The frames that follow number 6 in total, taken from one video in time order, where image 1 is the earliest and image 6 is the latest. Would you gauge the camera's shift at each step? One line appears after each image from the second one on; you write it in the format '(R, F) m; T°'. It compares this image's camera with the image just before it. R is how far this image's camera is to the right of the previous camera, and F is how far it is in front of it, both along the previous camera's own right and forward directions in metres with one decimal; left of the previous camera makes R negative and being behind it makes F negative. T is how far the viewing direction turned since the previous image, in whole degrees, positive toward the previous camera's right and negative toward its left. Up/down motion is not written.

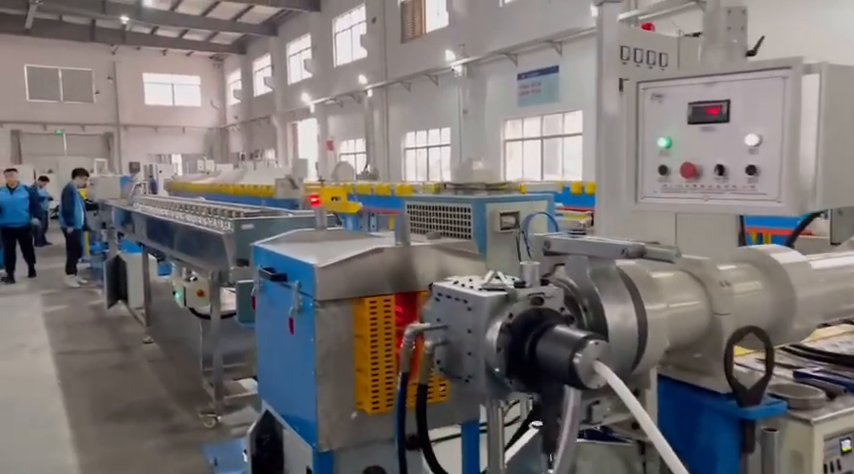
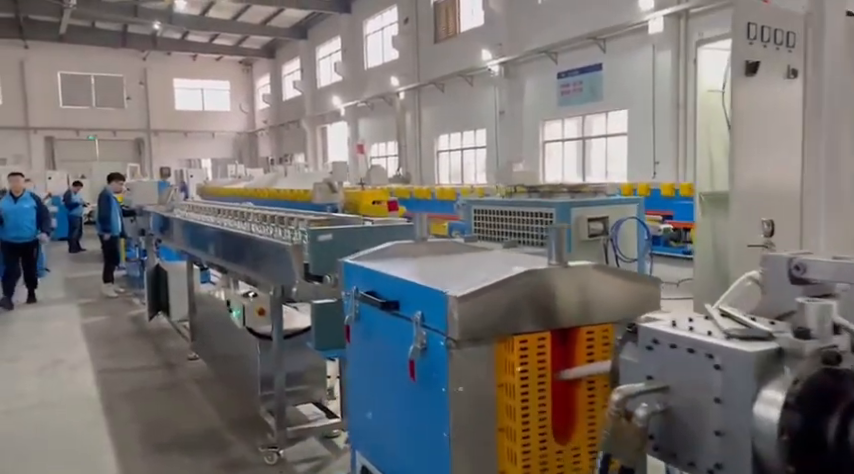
(-0.2, +0.2) m; -2°
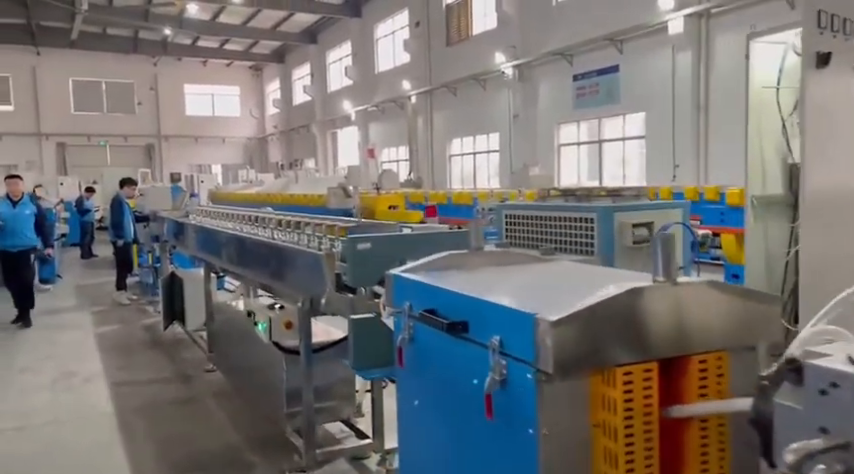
(-0.1, +0.1) m; -1°
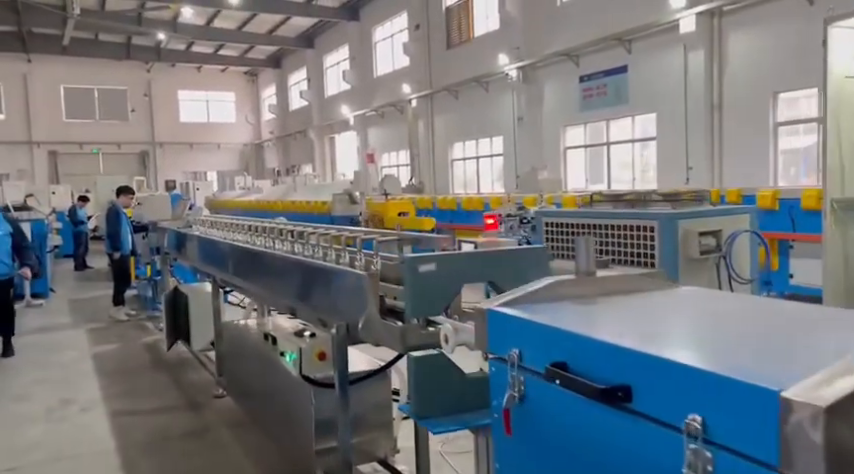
(-0.1, +0.2) m; 0°
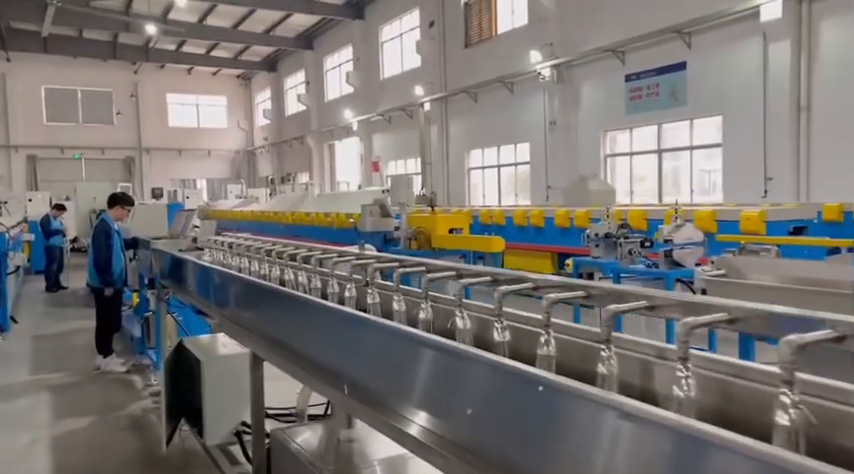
(-0.4, +1.0) m; +1°
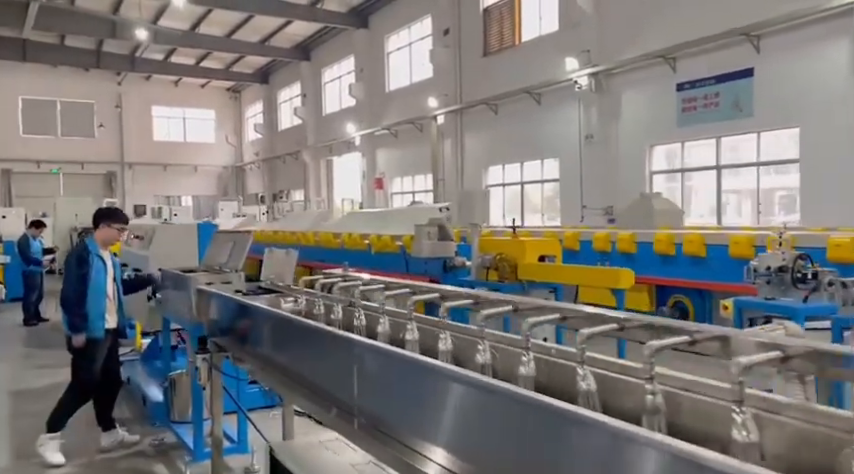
(-0.5, +0.8) m; +2°
